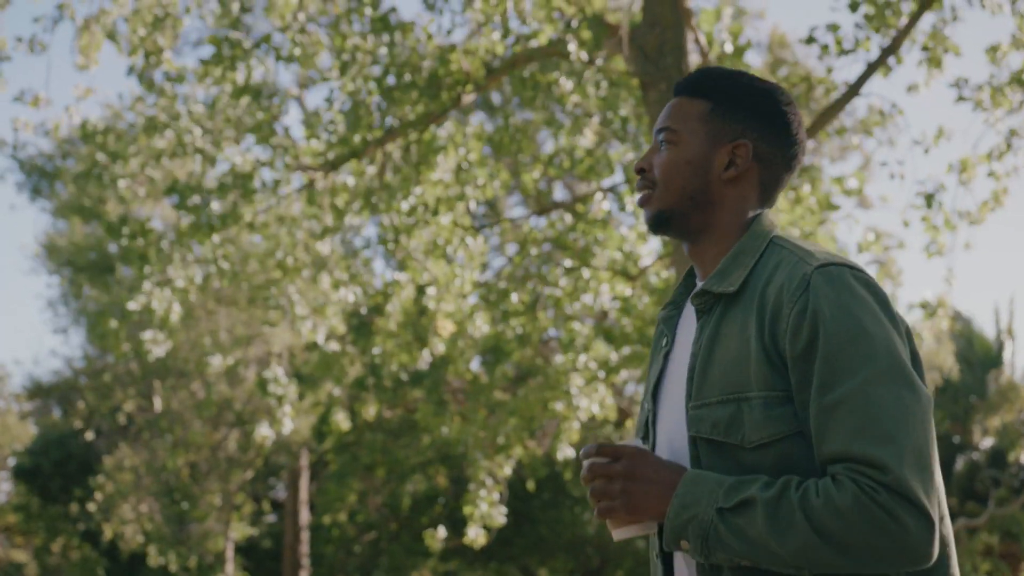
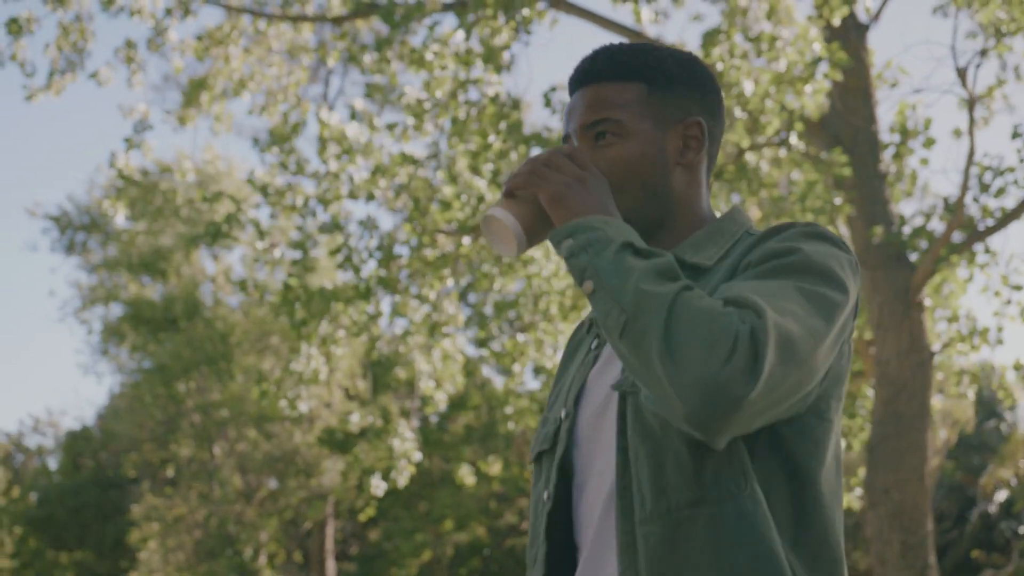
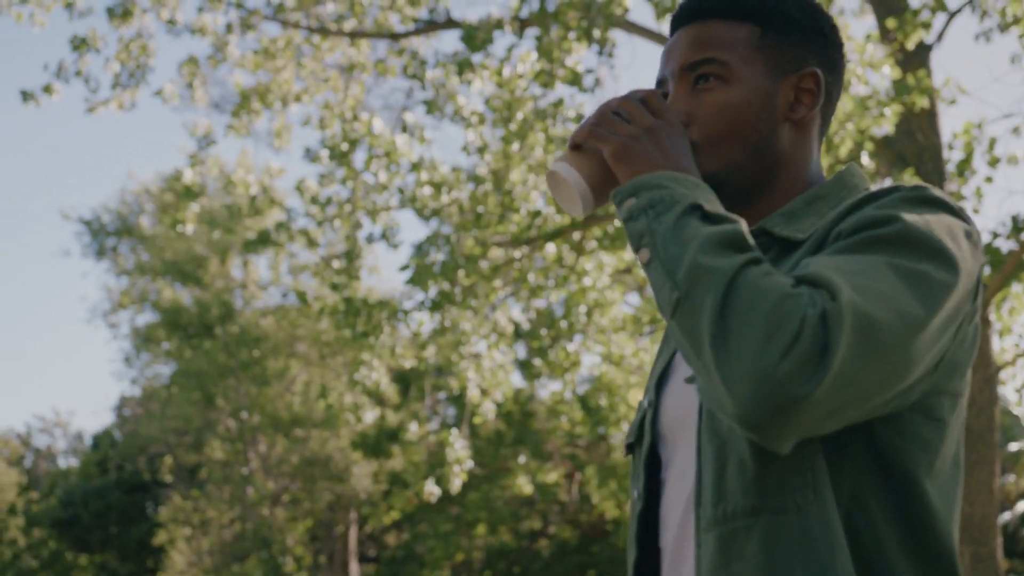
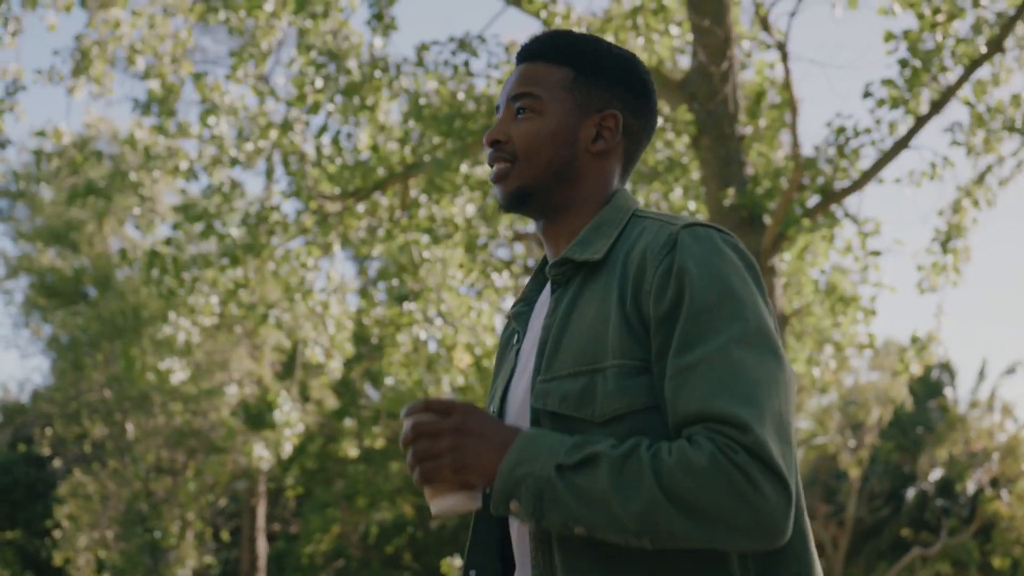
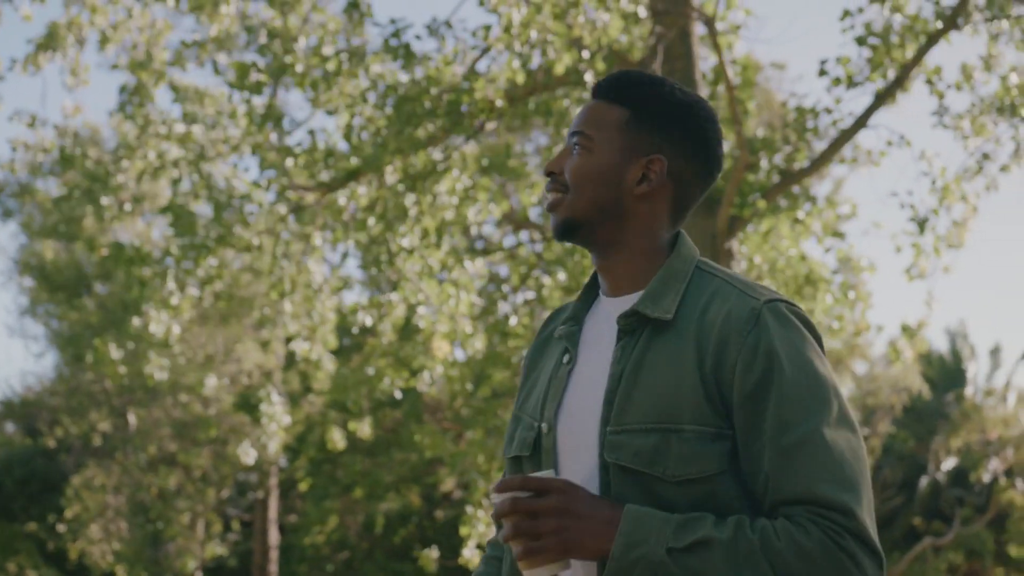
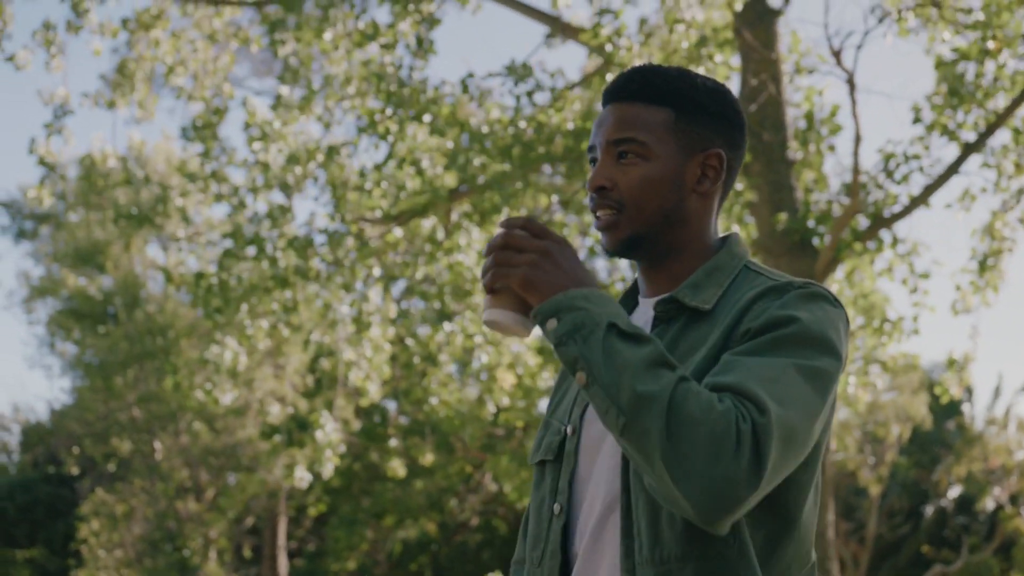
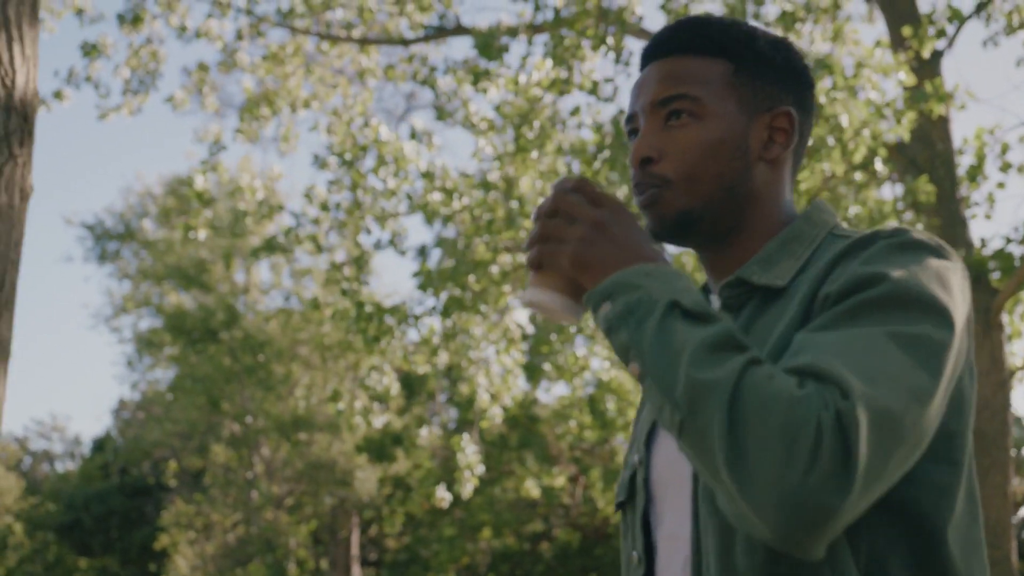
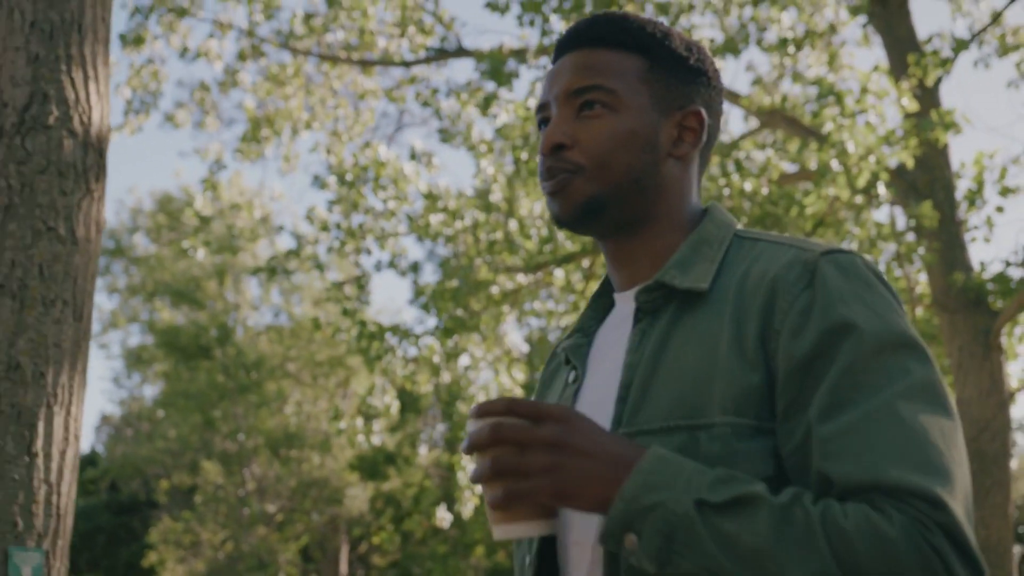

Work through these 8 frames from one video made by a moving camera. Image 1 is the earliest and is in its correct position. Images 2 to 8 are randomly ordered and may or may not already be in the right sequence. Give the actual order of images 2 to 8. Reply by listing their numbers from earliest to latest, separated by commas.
5, 4, 6, 2, 3, 7, 8
